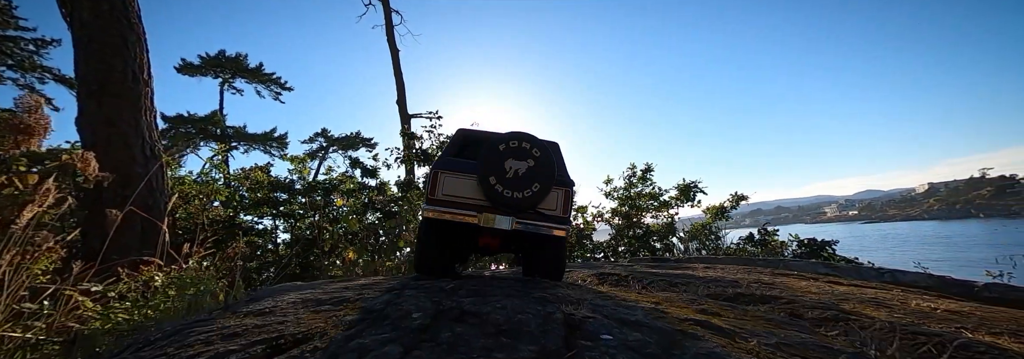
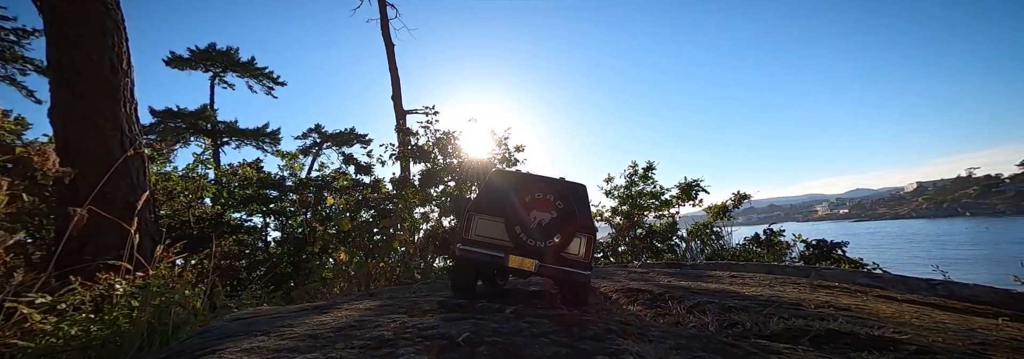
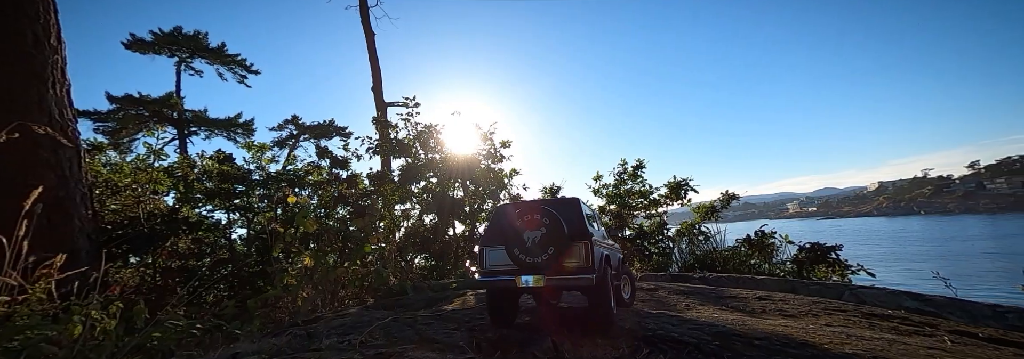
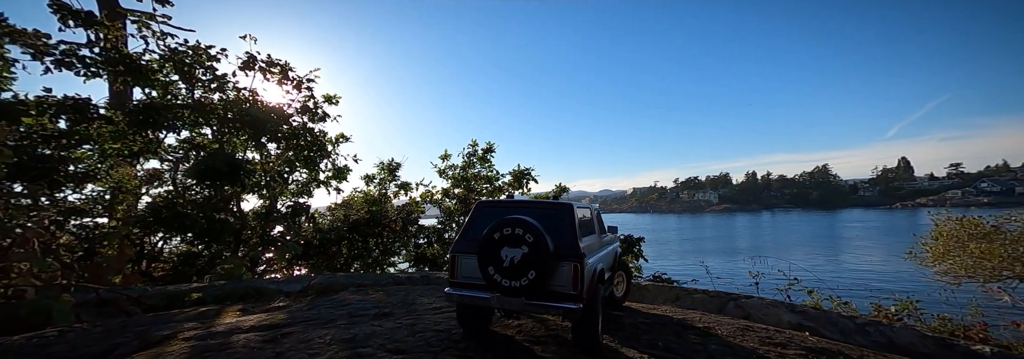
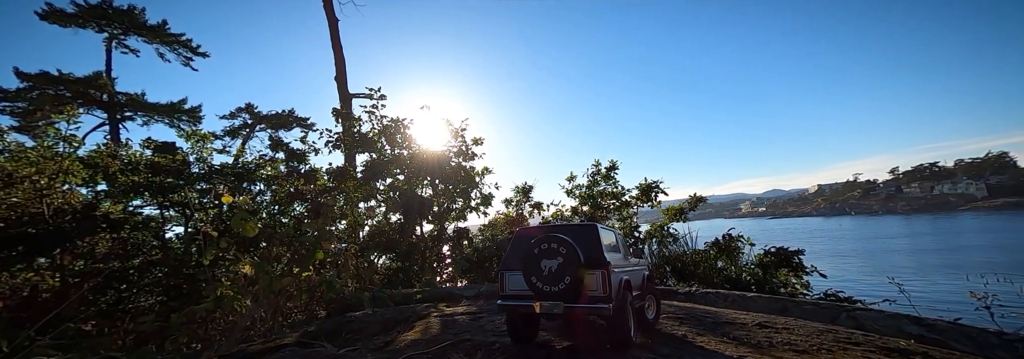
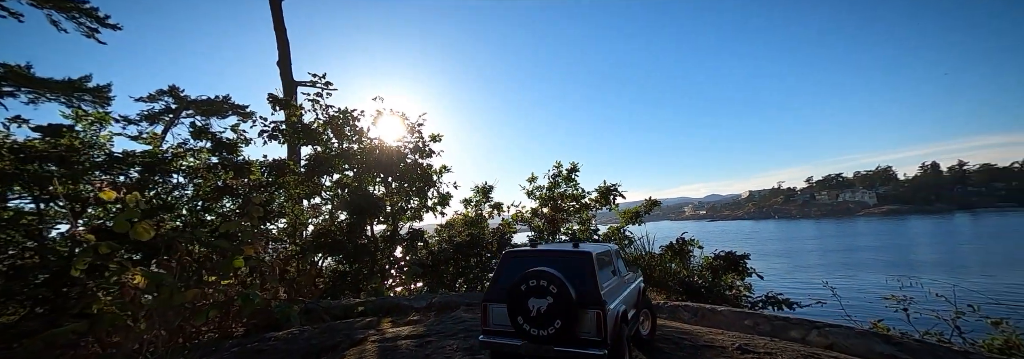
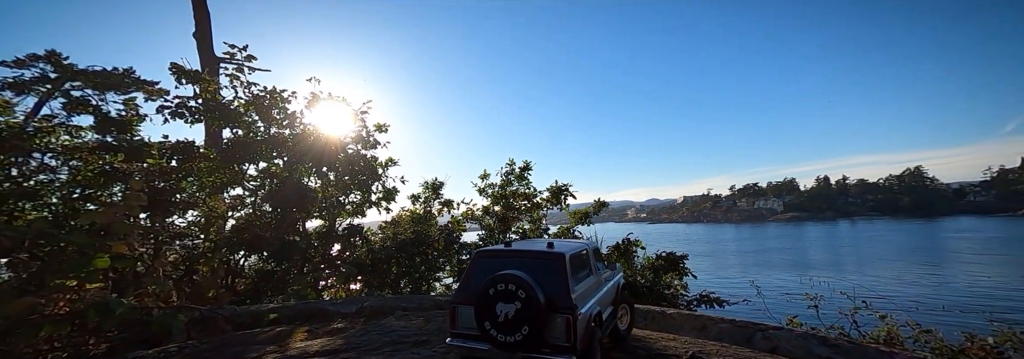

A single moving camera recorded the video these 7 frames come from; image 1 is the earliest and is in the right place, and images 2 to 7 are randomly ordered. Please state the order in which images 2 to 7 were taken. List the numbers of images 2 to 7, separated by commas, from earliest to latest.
2, 3, 5, 6, 7, 4
